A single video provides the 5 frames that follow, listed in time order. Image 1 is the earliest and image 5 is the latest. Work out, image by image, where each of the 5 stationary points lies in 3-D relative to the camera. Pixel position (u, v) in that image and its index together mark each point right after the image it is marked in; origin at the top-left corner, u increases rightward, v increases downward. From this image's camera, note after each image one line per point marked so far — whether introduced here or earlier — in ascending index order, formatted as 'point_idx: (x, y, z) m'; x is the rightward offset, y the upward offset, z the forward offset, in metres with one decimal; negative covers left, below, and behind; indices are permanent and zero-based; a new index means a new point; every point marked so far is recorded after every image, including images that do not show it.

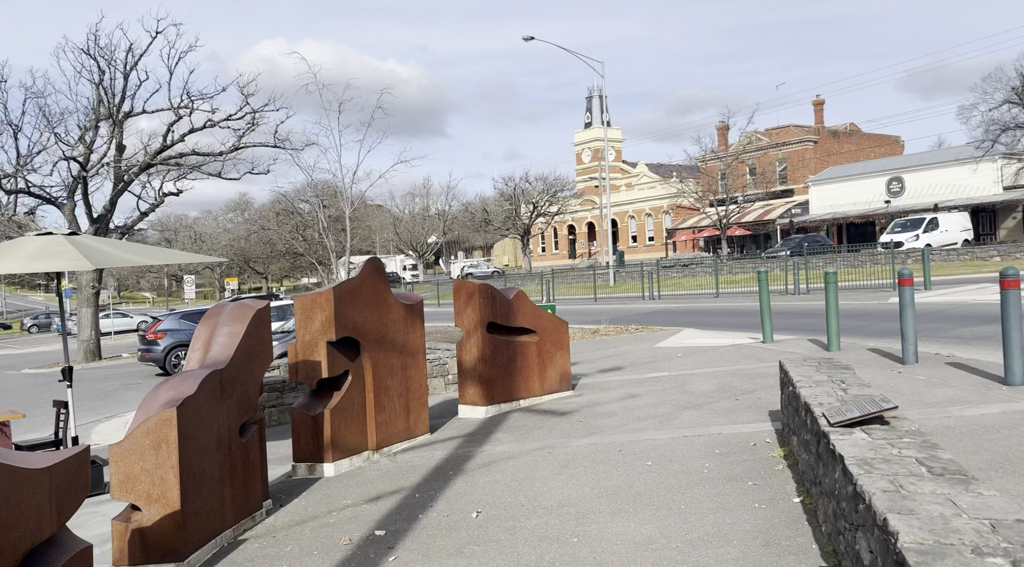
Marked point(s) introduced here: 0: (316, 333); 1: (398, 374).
0: (-1.7, -0.4, +7.5) m
1: (-1.1, -0.9, +8.4) m
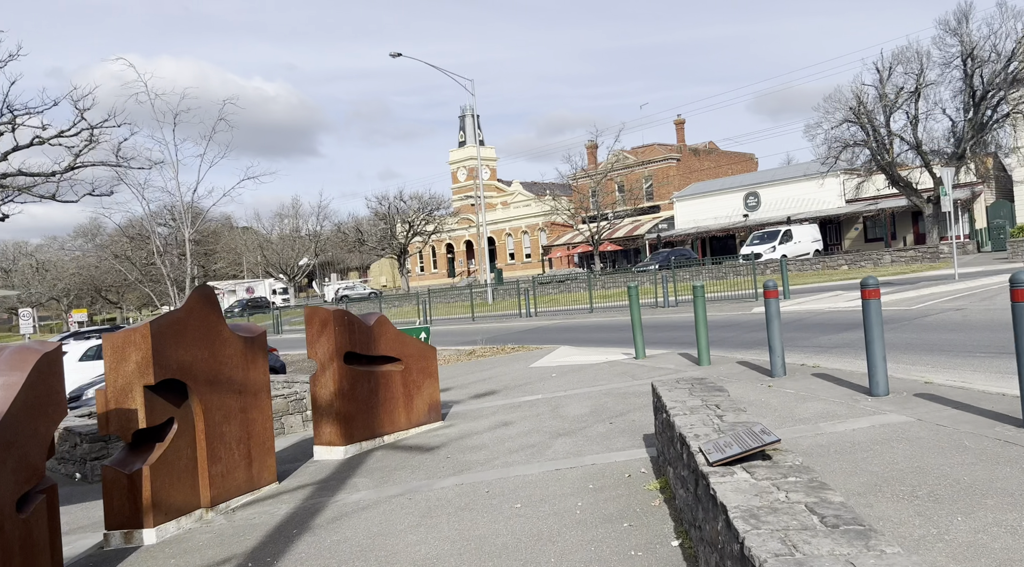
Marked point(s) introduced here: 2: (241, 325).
0: (-2.9, -0.7, +6.5) m
1: (-2.4, -1.1, +7.4) m
2: (-2.7, -0.4, +8.3) m
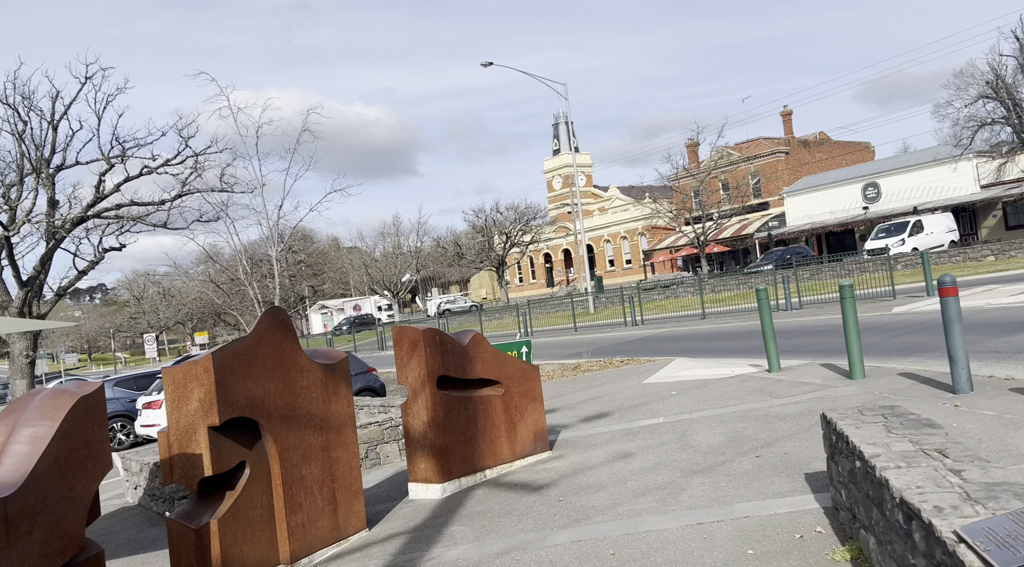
0: (-2.1, -0.9, +5.5) m
1: (-1.4, -1.3, +6.4) m
2: (-1.7, -0.6, +7.3) m
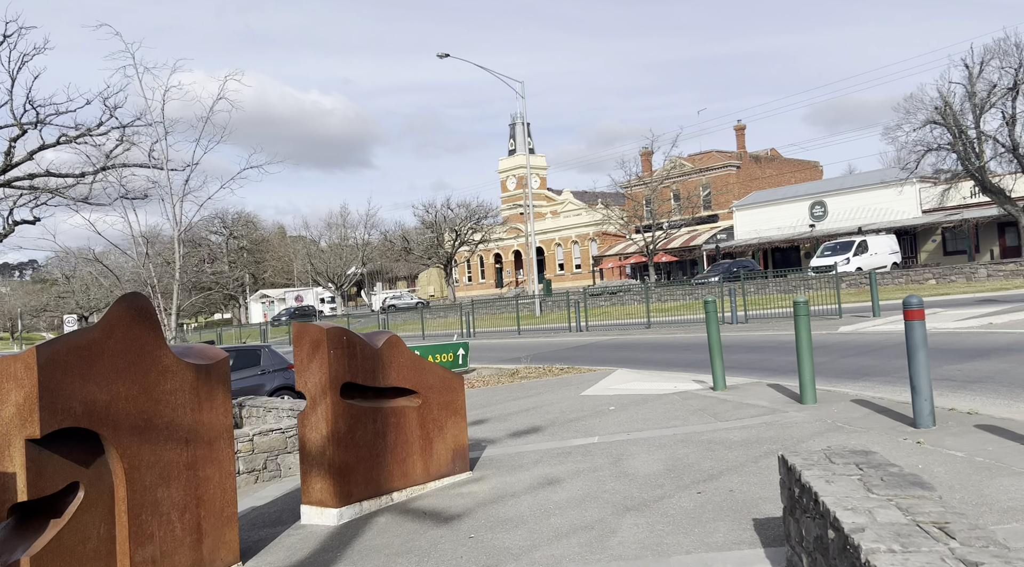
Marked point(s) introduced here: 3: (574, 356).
0: (-2.6, -0.7, +4.5) m
1: (-2.1, -1.2, +5.3) m
2: (-2.3, -0.5, +6.2) m
3: (+1.4, -1.6, +18.5) m
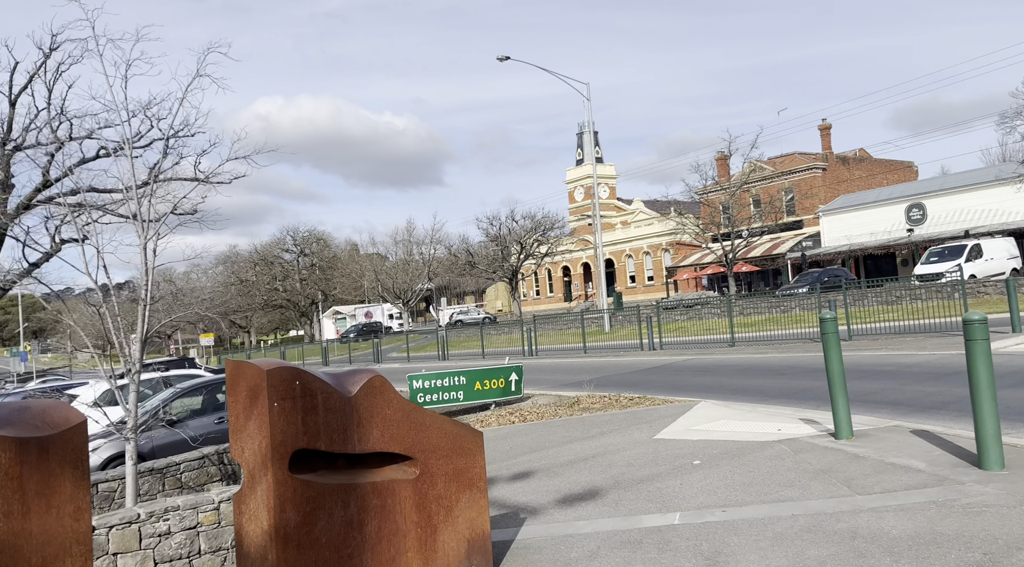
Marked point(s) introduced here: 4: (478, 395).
0: (-2.6, -0.8, +2.2) m
1: (-2.0, -1.3, +3.0) m
2: (-2.2, -0.6, +3.9) m
3: (+2.5, -1.8, +15.9) m
4: (-0.6, -1.8, +13.9) m
